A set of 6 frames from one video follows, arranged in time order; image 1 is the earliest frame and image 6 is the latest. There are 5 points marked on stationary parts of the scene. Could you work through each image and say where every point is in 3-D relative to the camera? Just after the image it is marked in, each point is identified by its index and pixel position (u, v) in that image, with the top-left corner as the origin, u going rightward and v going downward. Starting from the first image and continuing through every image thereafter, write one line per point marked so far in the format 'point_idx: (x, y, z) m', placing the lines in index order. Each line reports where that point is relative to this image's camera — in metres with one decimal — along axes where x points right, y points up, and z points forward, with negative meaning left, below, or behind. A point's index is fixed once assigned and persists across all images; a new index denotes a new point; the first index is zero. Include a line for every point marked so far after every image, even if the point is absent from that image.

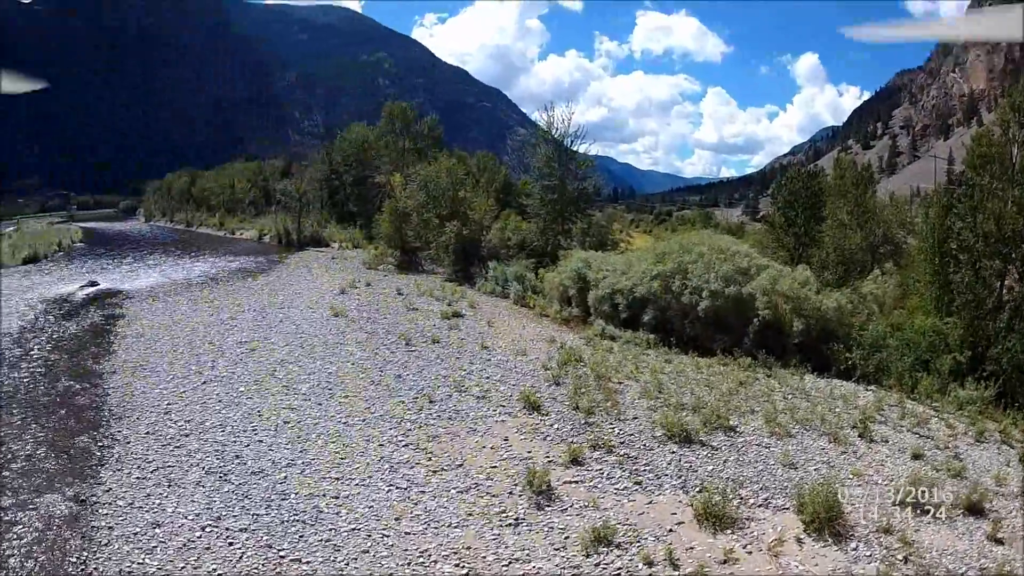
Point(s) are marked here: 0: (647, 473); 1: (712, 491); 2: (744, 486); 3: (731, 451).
0: (+1.7, -2.2, +7.7) m
1: (+2.2, -2.3, +7.4) m
2: (+2.6, -2.3, +7.6) m
3: (+2.9, -2.1, +8.3) m
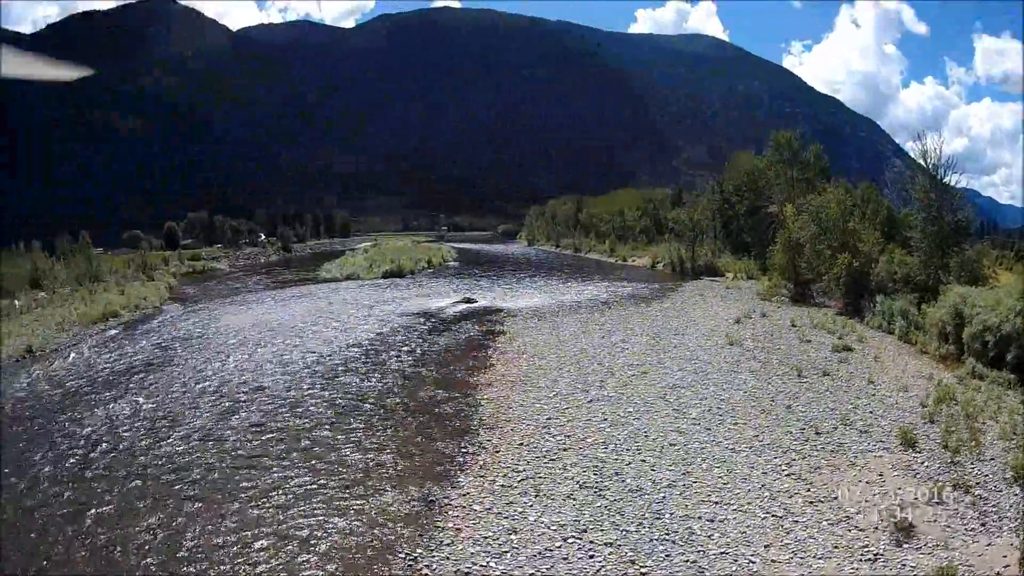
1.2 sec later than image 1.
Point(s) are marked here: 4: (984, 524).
0: (+5.7, -2.7, +7.7) m
1: (+6.3, -2.9, +7.4) m
2: (+6.7, -2.9, +7.6) m
3: (+6.9, -2.7, +8.3) m
4: (+5.5, -2.8, +7.5) m
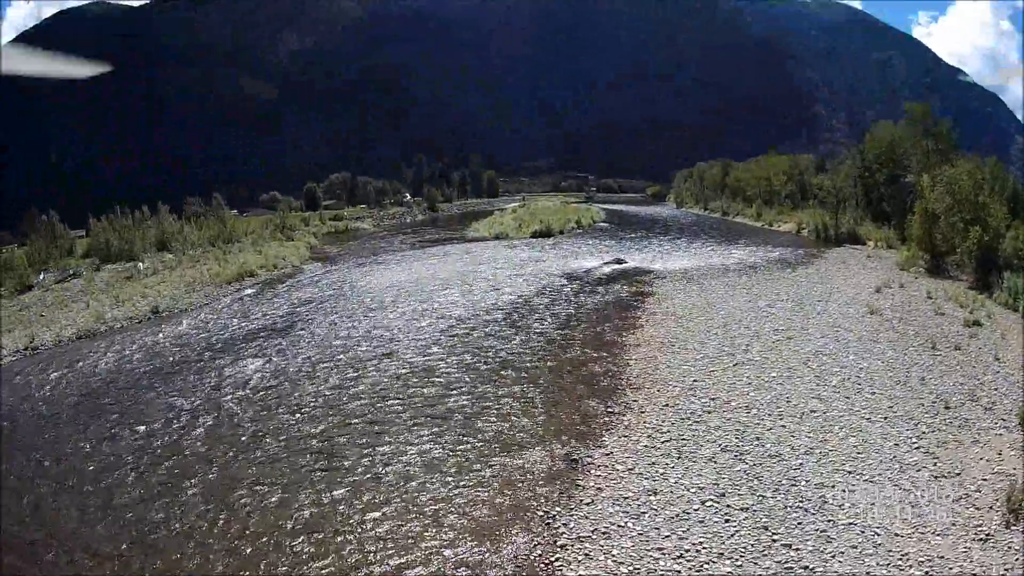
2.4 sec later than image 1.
0: (+7.0, -2.5, +7.6) m
1: (+7.5, -2.6, +7.2) m
2: (+7.9, -2.6, +7.3) m
3: (+8.3, -2.4, +8.0) m
4: (+6.8, -2.5, +7.4) m
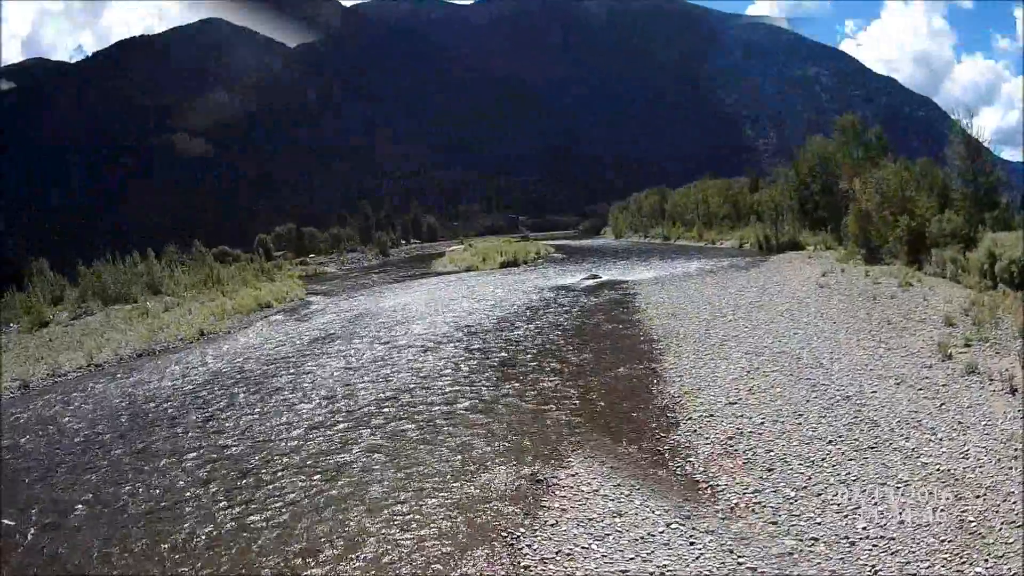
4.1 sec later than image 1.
0: (+7.0, -2.2, +8.8) m
1: (+7.6, -2.3, +8.5) m
2: (+8.0, -2.3, +8.7) m
3: (+8.2, -2.1, +9.4) m
4: (+6.8, -2.2, +8.7) m
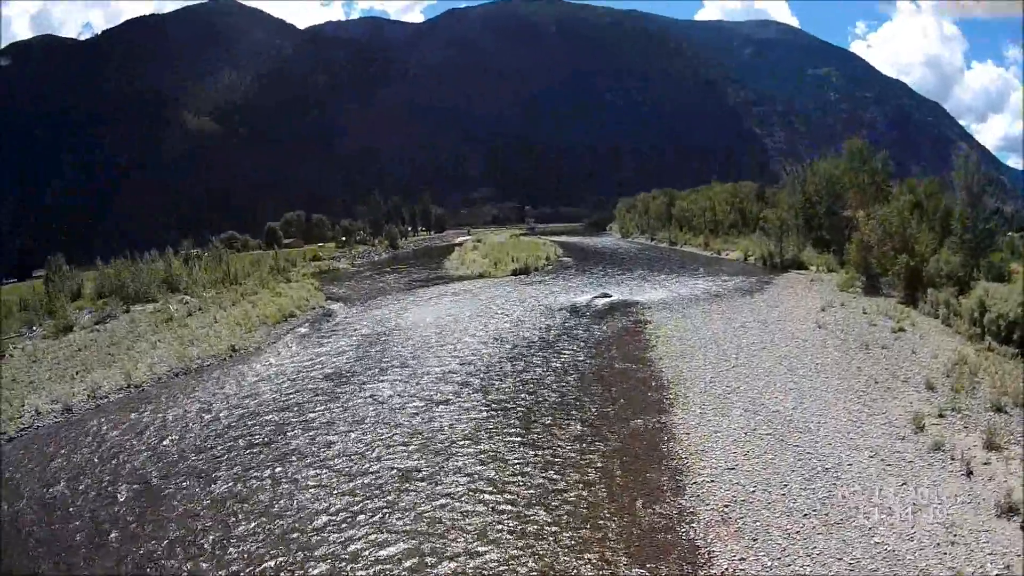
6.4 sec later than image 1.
0: (+7.1, -2.7, +9.2) m
1: (+7.6, -2.8, +8.9) m
2: (+8.1, -2.8, +9.1) m
3: (+8.3, -2.6, +9.8) m
4: (+6.9, -2.7, +9.0) m
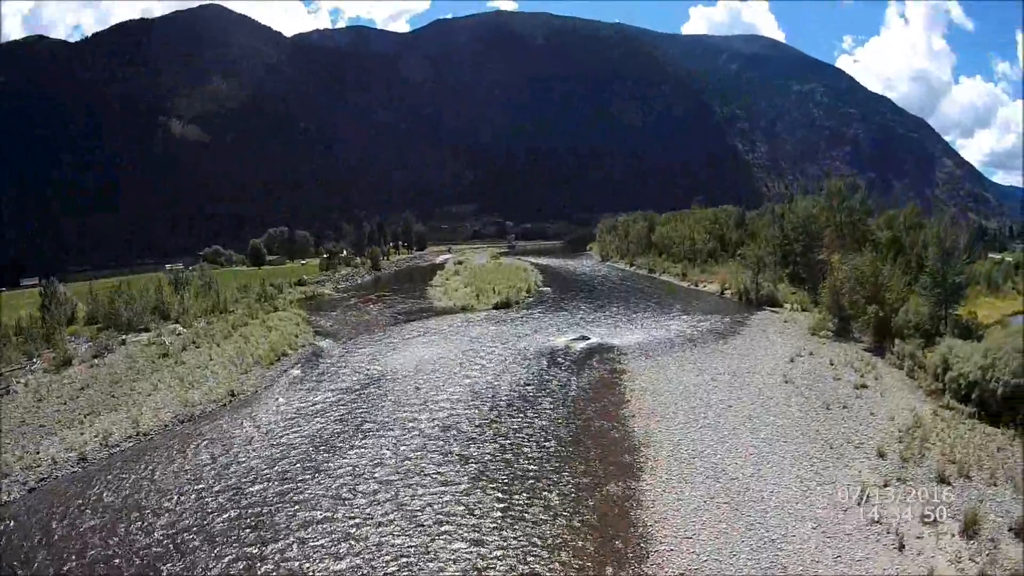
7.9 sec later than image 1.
0: (+6.8, -3.5, +9.8) m
1: (+7.3, -3.6, +9.5) m
2: (+7.7, -3.6, +9.6) m
3: (+7.9, -3.5, +10.4) m
4: (+6.6, -3.5, +9.6) m
